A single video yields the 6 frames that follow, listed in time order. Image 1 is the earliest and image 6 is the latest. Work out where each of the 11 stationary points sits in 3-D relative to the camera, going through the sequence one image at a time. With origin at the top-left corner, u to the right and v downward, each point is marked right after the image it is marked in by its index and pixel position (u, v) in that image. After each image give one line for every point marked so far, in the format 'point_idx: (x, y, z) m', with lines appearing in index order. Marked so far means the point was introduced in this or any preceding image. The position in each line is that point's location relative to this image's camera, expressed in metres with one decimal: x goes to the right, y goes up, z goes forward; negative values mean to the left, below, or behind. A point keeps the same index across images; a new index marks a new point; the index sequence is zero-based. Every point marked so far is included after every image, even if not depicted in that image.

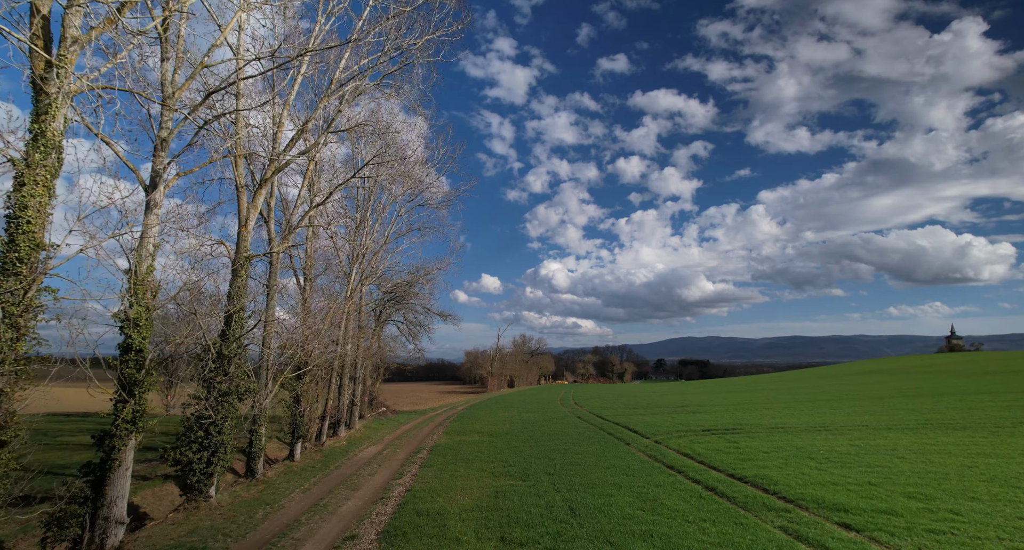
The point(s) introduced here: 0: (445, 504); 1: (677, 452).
0: (-1.5, -5.2, +12.7) m
1: (+5.7, -6.1, +19.5) m
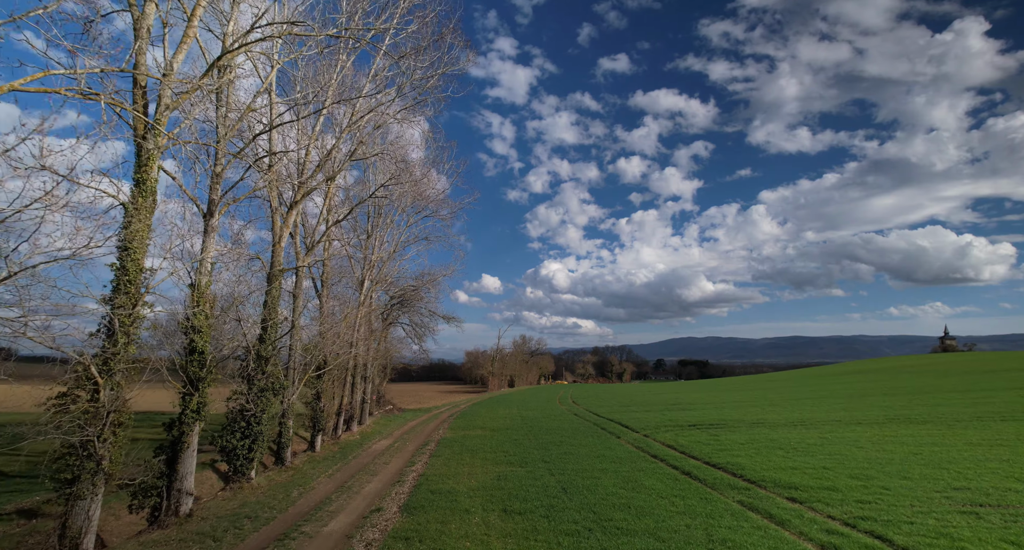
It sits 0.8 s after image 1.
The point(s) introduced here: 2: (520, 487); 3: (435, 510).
0: (-1.5, -5.5, +14.7) m
1: (+5.7, -6.4, +21.5) m
2: (+0.2, -5.3, +14.0) m
3: (-1.7, -5.1, +12.3) m
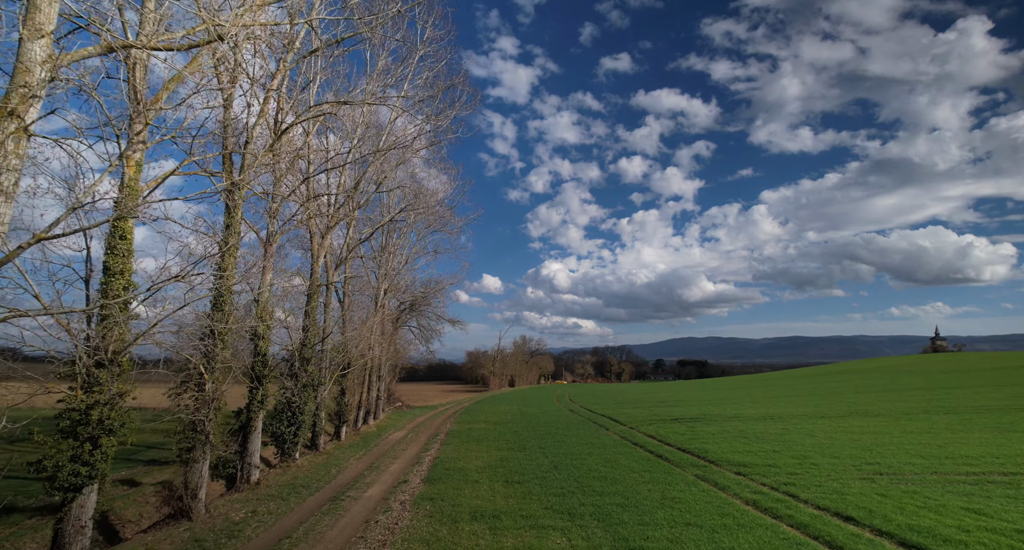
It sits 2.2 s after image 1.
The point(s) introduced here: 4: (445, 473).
0: (-1.5, -6.0, +17.7) m
1: (+5.8, -6.9, +24.5) m
2: (+0.2, -5.8, +17.0) m
3: (-1.6, -5.6, +15.4) m
4: (-2.0, -5.8, +16.4) m
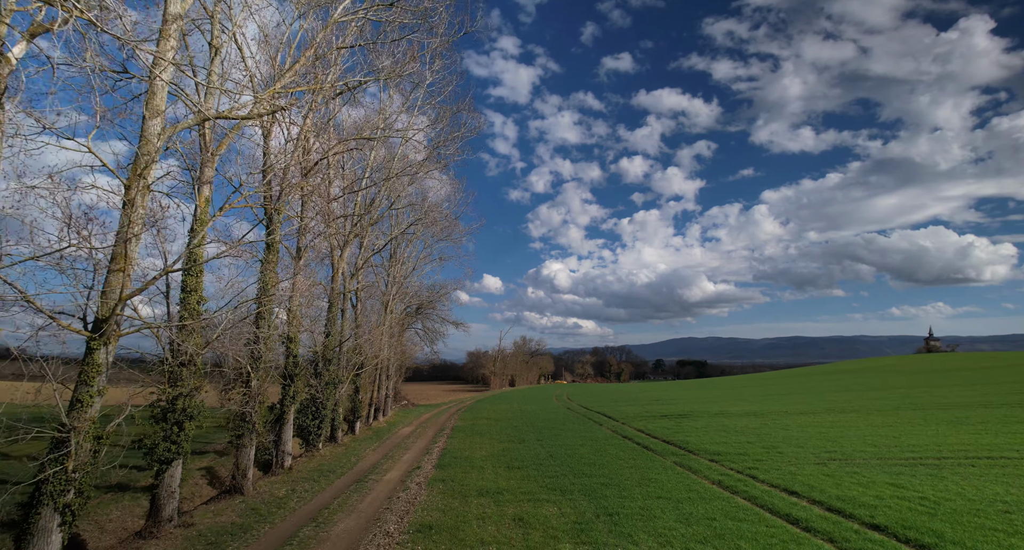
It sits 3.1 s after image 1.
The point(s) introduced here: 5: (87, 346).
0: (-1.5, -6.3, +19.8) m
1: (+5.8, -7.3, +26.6) m
2: (+0.2, -6.1, +19.1) m
3: (-1.6, -5.9, +17.5) m
4: (-2.0, -6.1, +18.5) m
5: (-5.9, -1.0, +7.9) m
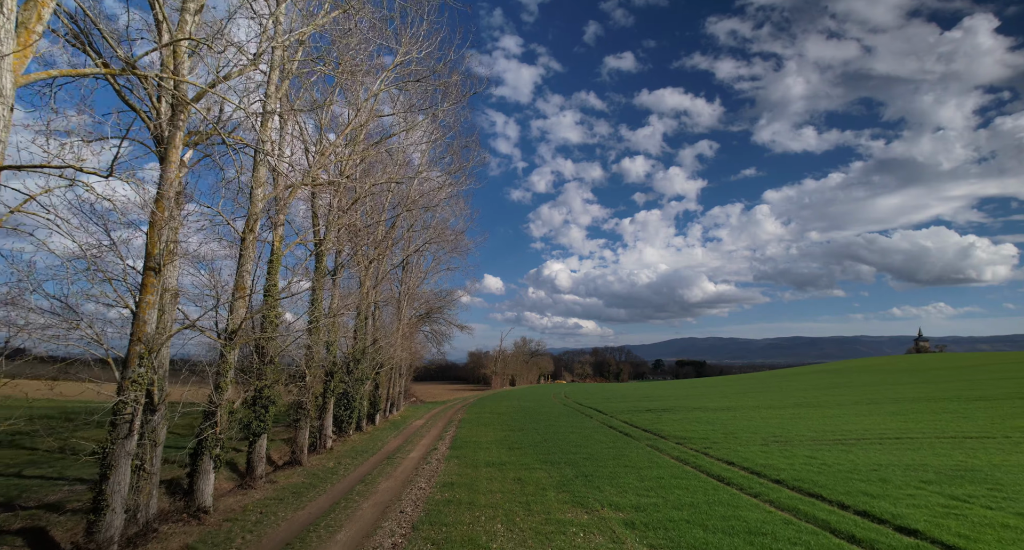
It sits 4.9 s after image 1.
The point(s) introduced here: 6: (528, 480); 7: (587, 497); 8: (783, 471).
0: (-1.4, -6.8, +23.4) m
1: (+5.8, -7.8, +30.2) m
2: (+0.2, -6.7, +22.7) m
3: (-1.6, -6.5, +21.1) m
4: (-1.9, -6.7, +22.1) m
5: (-5.9, -1.6, +11.5) m
6: (+0.4, -5.3, +14.5) m
7: (+1.6, -4.8, +12.2) m
8: (+6.8, -4.9, +14.1) m
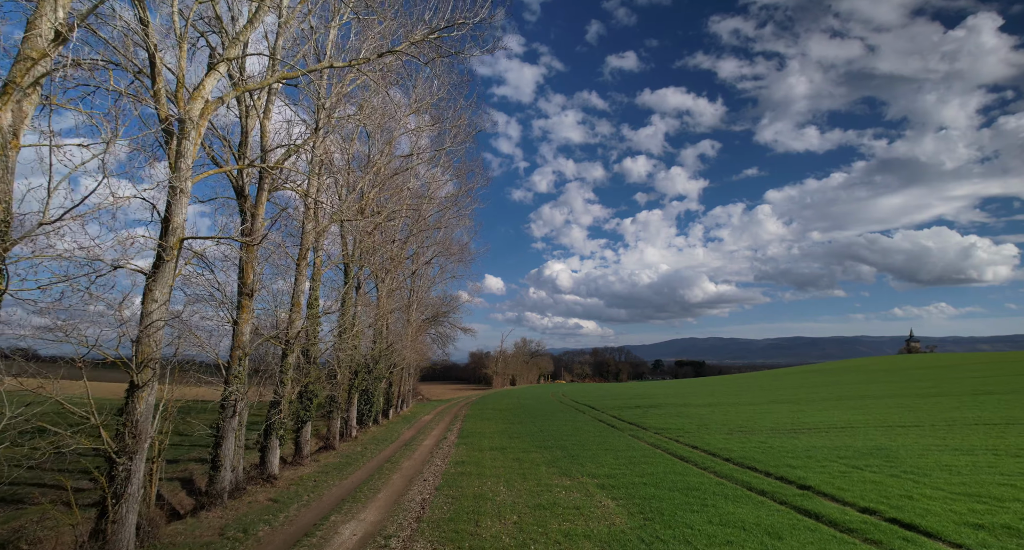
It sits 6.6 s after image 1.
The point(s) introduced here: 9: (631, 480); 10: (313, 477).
0: (-1.4, -7.3, +26.5) m
1: (+5.8, -8.3, +33.3) m
2: (+0.3, -7.2, +25.8) m
3: (-1.6, -7.0, +24.2) m
4: (-1.9, -7.2, +25.2) m
5: (-5.9, -2.1, +14.6) m
6: (+0.4, -5.8, +17.6) m
7: (+1.6, -5.3, +15.3) m
8: (+6.8, -5.4, +17.2) m
9: (+2.8, -4.9, +13.3) m
10: (-5.3, -5.4, +15.0) m
